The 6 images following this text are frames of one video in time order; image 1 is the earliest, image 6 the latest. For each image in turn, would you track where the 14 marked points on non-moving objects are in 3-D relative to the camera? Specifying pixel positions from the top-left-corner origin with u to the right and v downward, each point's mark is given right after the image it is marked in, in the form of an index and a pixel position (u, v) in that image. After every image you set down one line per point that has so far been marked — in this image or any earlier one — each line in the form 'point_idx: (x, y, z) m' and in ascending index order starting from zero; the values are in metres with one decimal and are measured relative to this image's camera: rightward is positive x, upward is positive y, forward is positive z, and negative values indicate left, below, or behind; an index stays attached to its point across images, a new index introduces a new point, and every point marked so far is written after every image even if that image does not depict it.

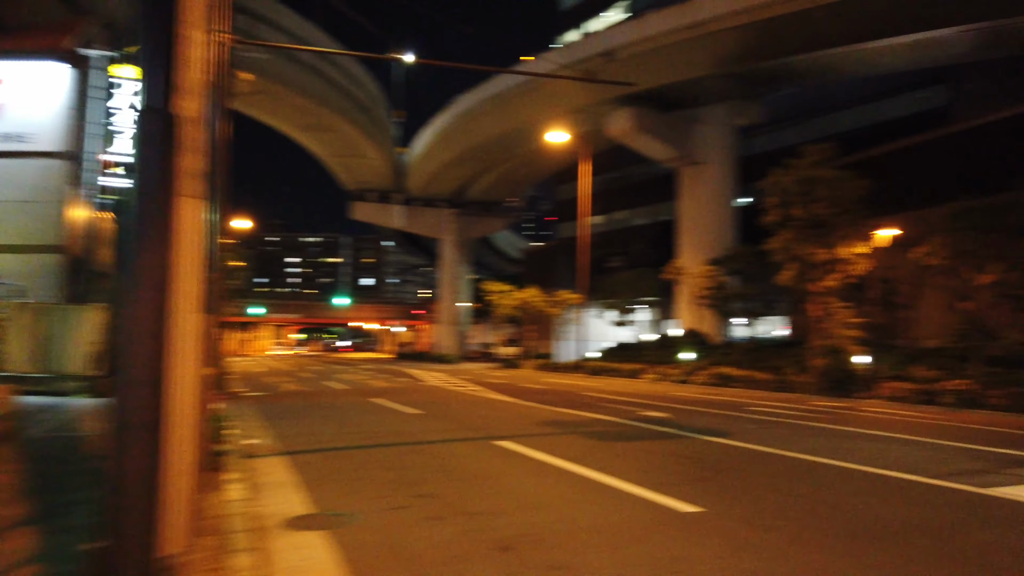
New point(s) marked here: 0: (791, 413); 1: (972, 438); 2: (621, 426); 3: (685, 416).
0: (+7.5, -3.4, +19.8) m
1: (+8.8, -2.9, +14.2) m
2: (+2.3, -2.8, +15.2) m
3: (+4.3, -3.1, +18.2) m
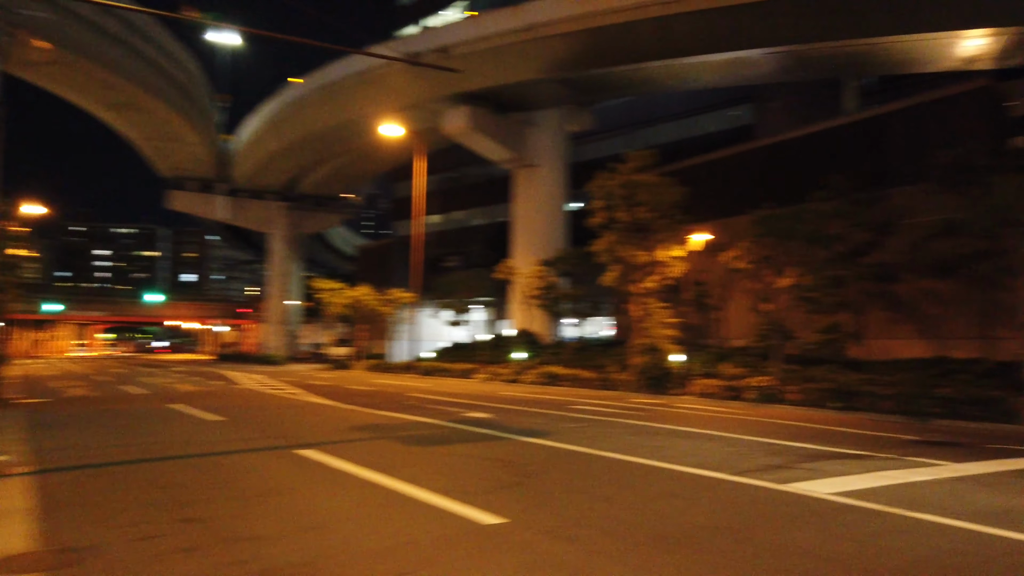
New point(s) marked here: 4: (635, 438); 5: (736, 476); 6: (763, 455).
0: (+2.7, -3.4, +20.1) m
1: (+5.2, -2.9, +14.9) m
2: (-1.4, -2.8, +14.5) m
3: (-0.1, -3.1, +17.8) m
4: (+2.3, -2.7, +13.6) m
5: (+2.9, -2.4, +9.5) m
6: (+3.8, -2.5, +11.1) m
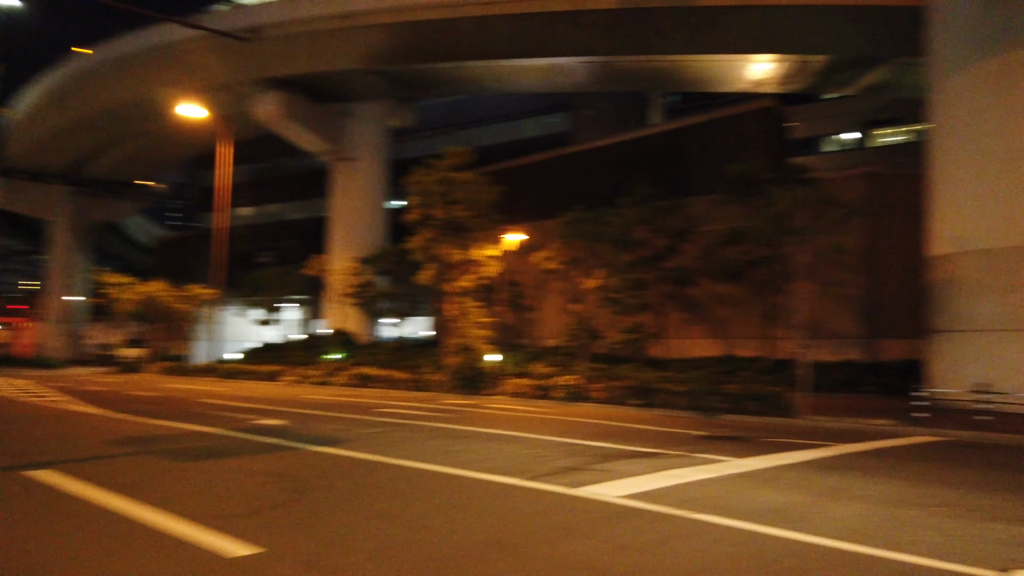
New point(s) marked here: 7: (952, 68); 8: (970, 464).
0: (-2.4, -3.3, +19.4) m
1: (+1.2, -2.9, +14.9) m
2: (-5.1, -2.7, +13.0) m
3: (-4.6, -3.0, +16.5) m
4: (-1.3, -2.7, +13.0) m
5: (+0.2, -2.4, +9.1) m
6: (+0.7, -2.5, +10.9) m
7: (+11.3, +5.7, +19.2) m
8: (+6.6, -2.6, +10.8) m
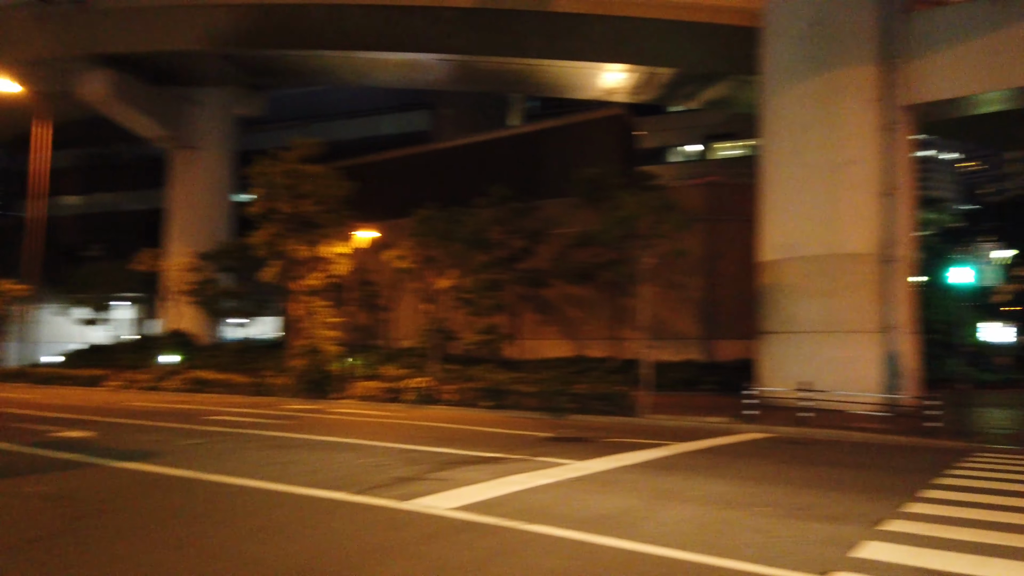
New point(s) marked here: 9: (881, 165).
0: (-6.2, -3.3, +18.1) m
1: (-1.8, -2.9, +14.4) m
2: (-7.7, -2.6, +11.3) m
3: (-7.9, -2.9, +14.8) m
4: (-4.0, -2.6, +11.9) m
5: (-1.7, -2.3, +8.4) m
6: (-1.6, -2.5, +10.3) m
7: (+7.3, +5.6, +20.4) m
8: (+4.2, -2.6, +11.3) m
9: (+9.5, +3.2, +19.3) m
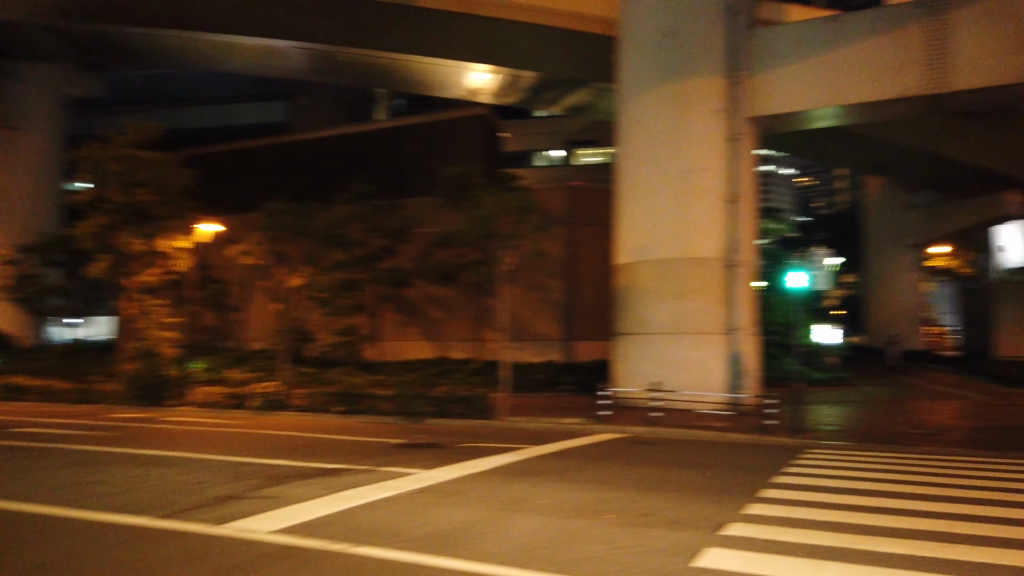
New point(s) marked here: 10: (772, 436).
0: (-9.6, -3.2, +16.1) m
1: (-4.6, -2.8, +13.2) m
2: (-9.8, -2.5, +9.1) m
3: (-10.6, -2.8, +12.6) m
4: (-6.2, -2.6, +10.5) m
5: (-3.4, -2.3, +7.4) m
6: (-3.6, -2.4, +9.3) m
7: (+3.5, +5.5, +20.9) m
8: (+1.9, -2.7, +11.3) m
9: (+5.8, +3.1, +20.1) m
10: (+5.4, -3.1, +15.3) m
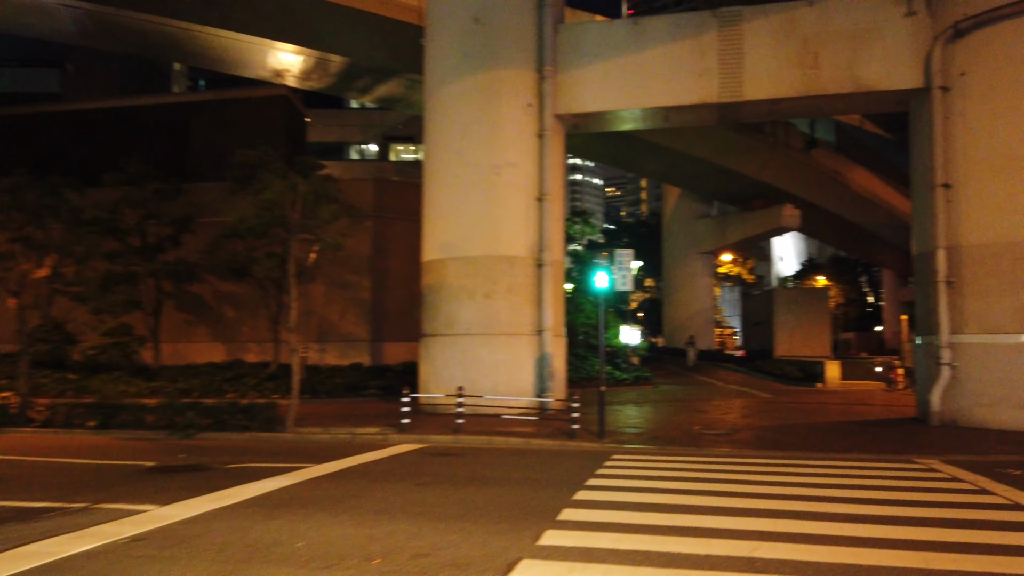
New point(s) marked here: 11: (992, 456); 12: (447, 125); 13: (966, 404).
0: (-13.4, -2.9, +11.9) m
1: (-7.9, -2.7, +10.3) m
2: (-11.9, -2.2, +5.1) m
3: (-13.6, -2.5, +8.3) m
4: (-8.8, -2.4, +7.3) m
5: (-5.3, -2.1, +5.0) m
6: (-6.0, -2.3, +6.8) m
7: (-1.8, +5.6, +19.7) m
8: (-1.1, -2.6, +10.1) m
9: (+0.6, +3.2, +19.5) m
10: (+1.3, -3.1, +14.8) m
11: (+8.5, -3.0, +13.1) m
12: (-1.6, +4.3, +19.6) m
13: (+10.3, -2.6, +16.8) m
